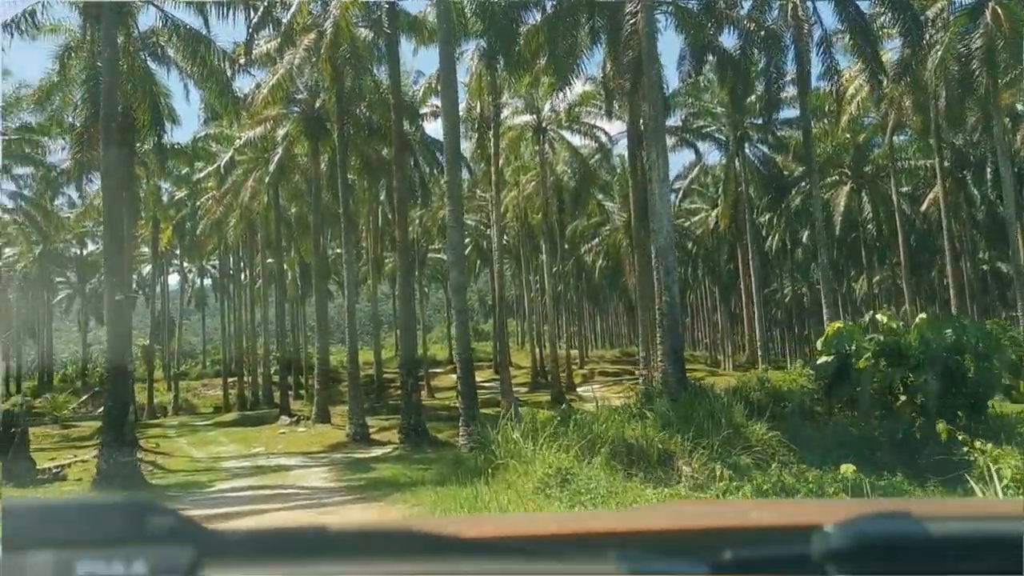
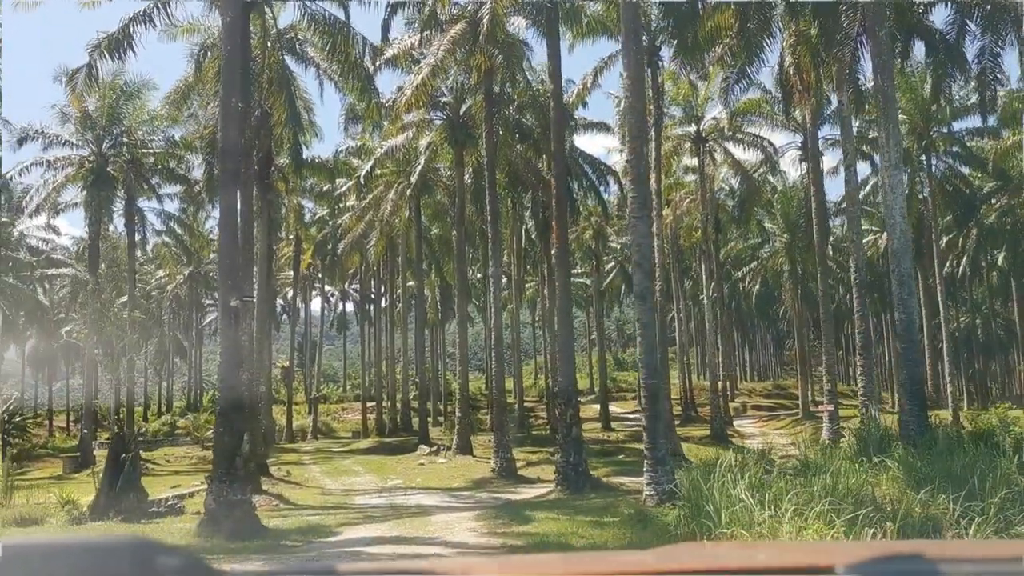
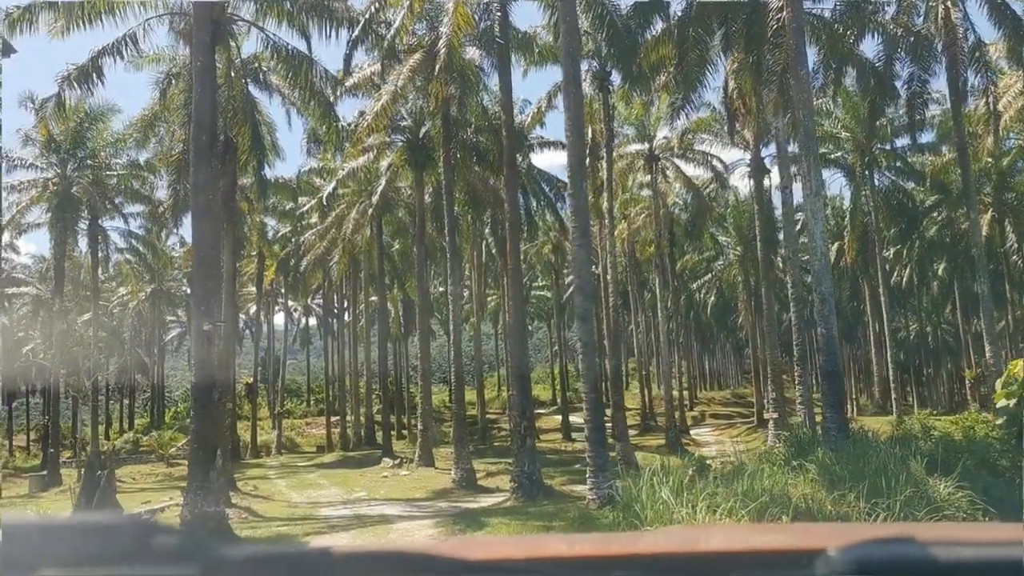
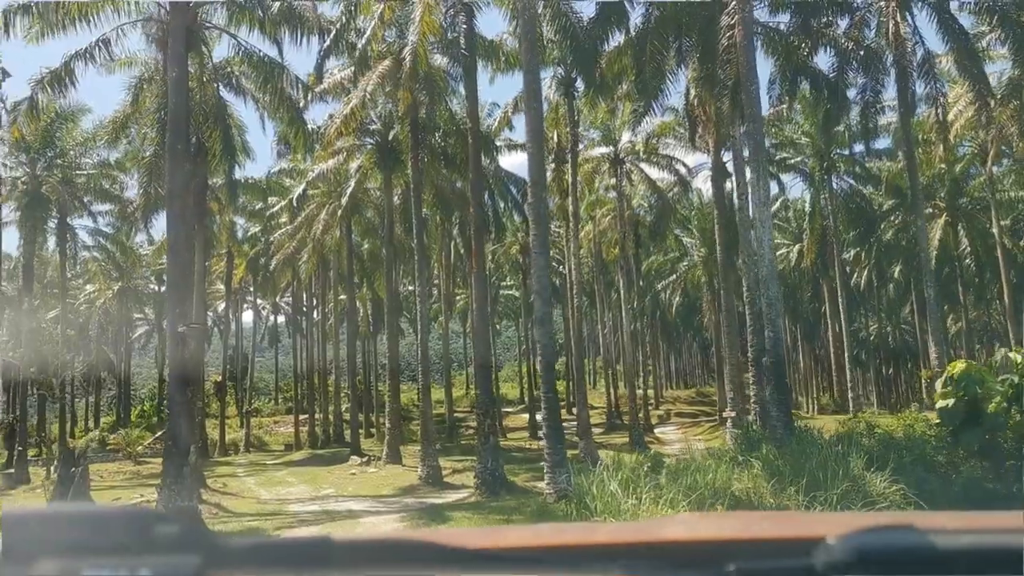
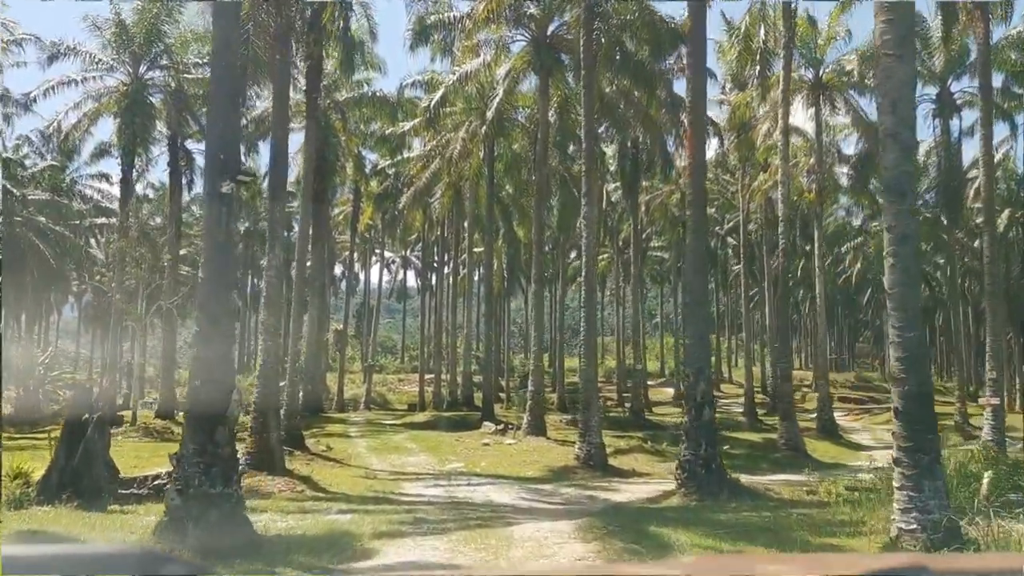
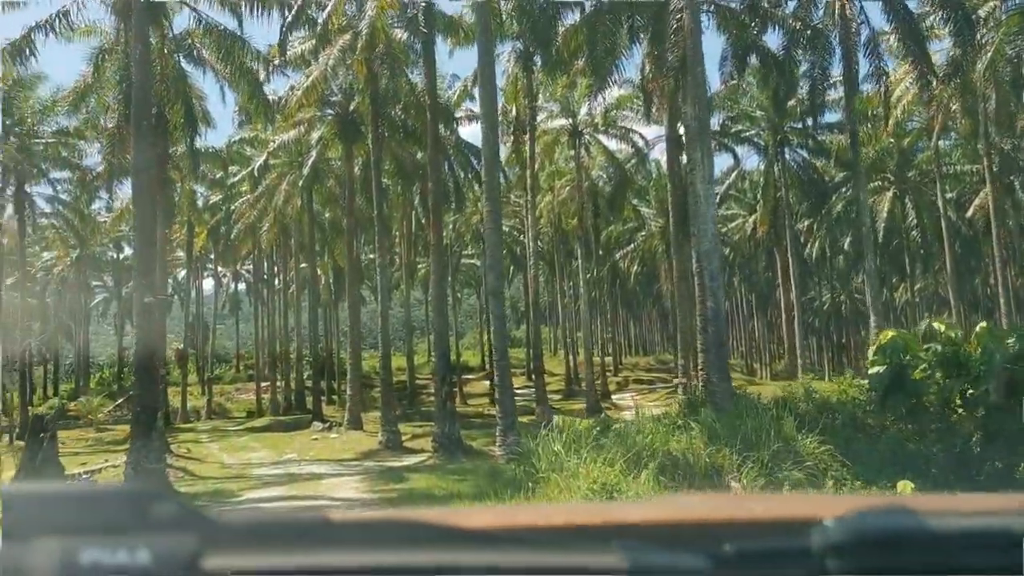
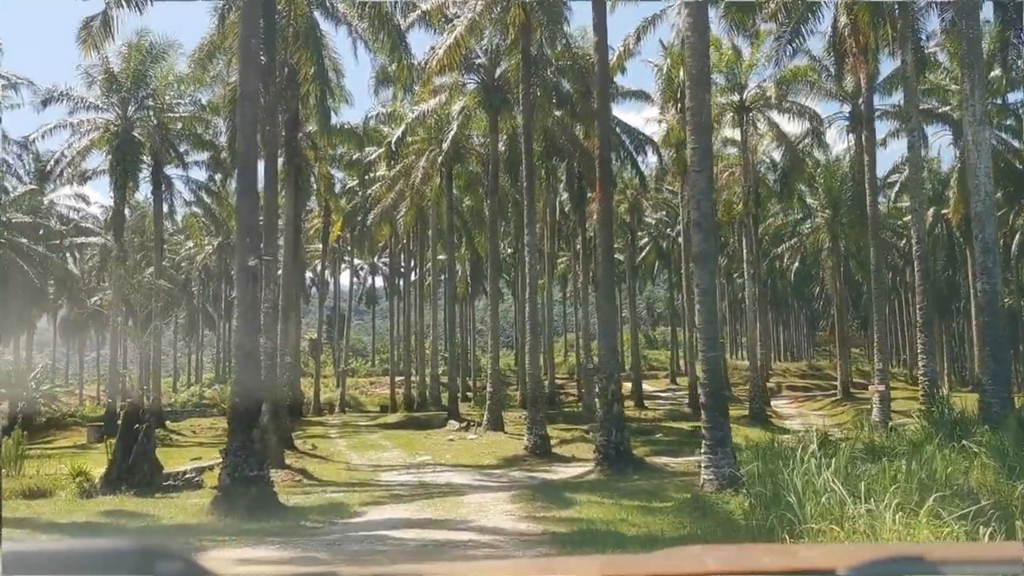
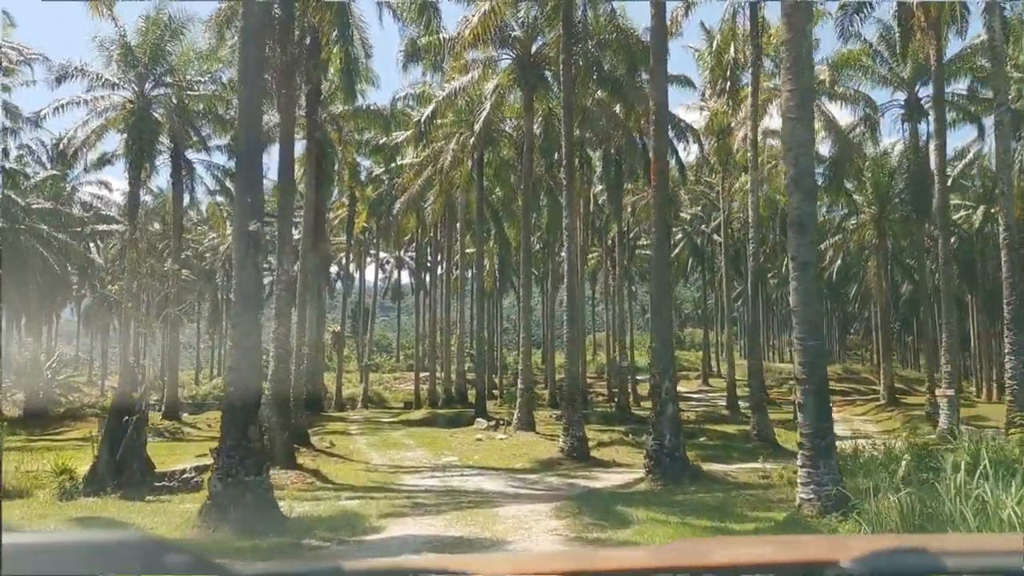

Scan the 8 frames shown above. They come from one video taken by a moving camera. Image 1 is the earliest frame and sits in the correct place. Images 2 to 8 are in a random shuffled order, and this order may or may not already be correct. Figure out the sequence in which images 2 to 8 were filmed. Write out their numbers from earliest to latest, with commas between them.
6, 4, 3, 2, 7, 8, 5
